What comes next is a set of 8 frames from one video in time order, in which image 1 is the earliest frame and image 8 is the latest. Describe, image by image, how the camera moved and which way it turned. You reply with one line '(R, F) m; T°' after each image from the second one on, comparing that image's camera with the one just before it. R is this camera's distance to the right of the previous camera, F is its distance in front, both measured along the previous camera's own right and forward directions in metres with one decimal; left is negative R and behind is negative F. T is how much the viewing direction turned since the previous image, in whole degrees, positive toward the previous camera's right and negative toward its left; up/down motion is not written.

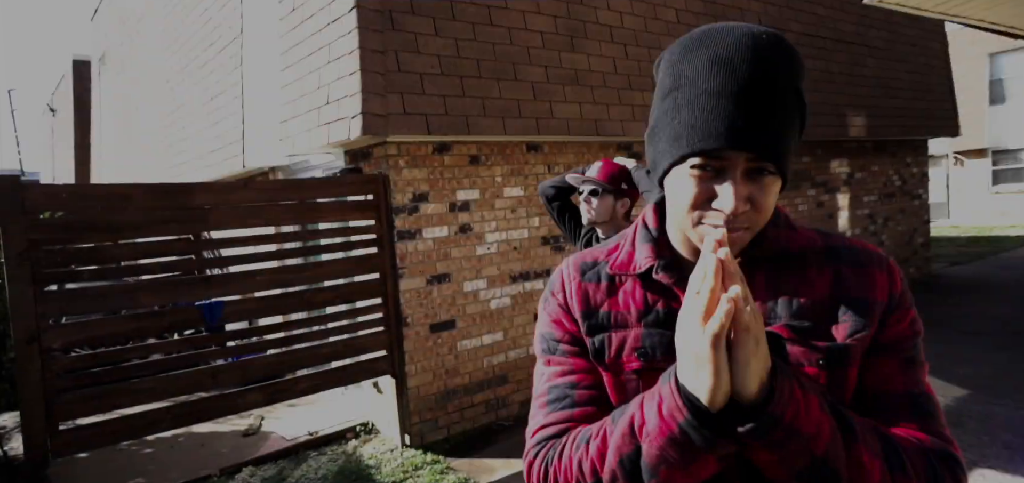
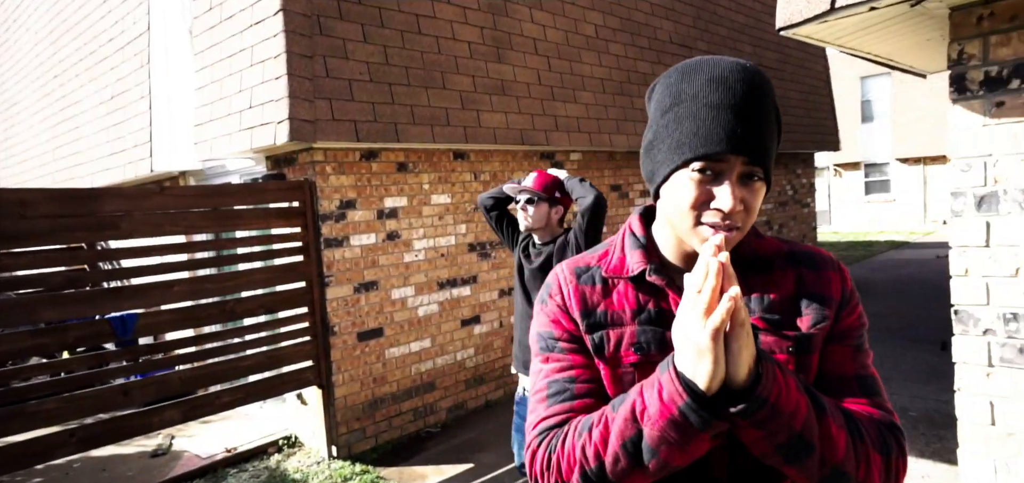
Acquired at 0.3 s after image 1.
(-0.3, -0.1) m; +9°
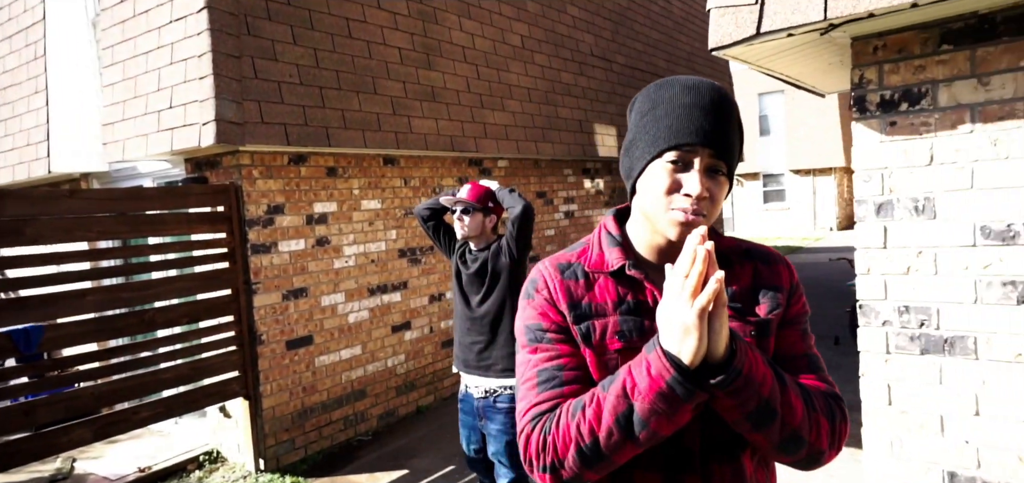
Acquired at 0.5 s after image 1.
(-0.3, 0.0) m; +8°
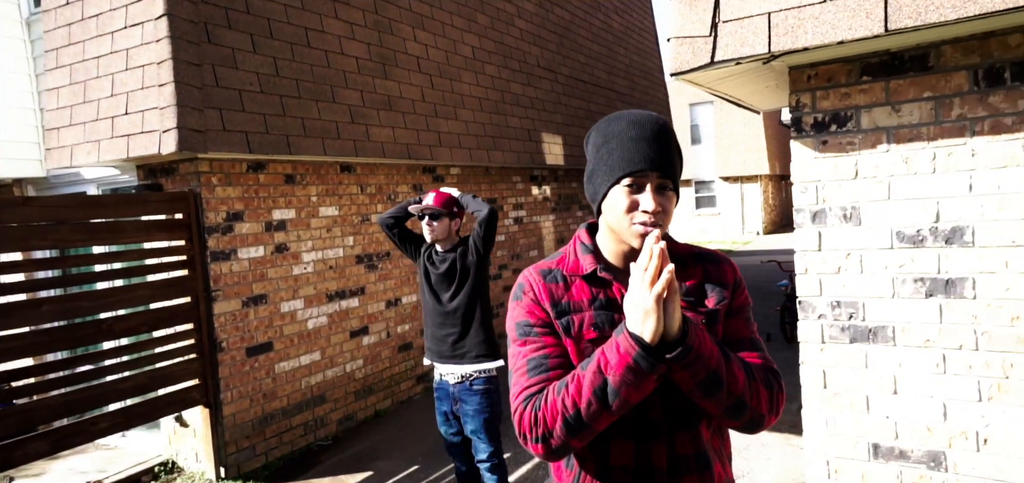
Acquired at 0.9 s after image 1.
(-0.3, -0.2) m; +6°
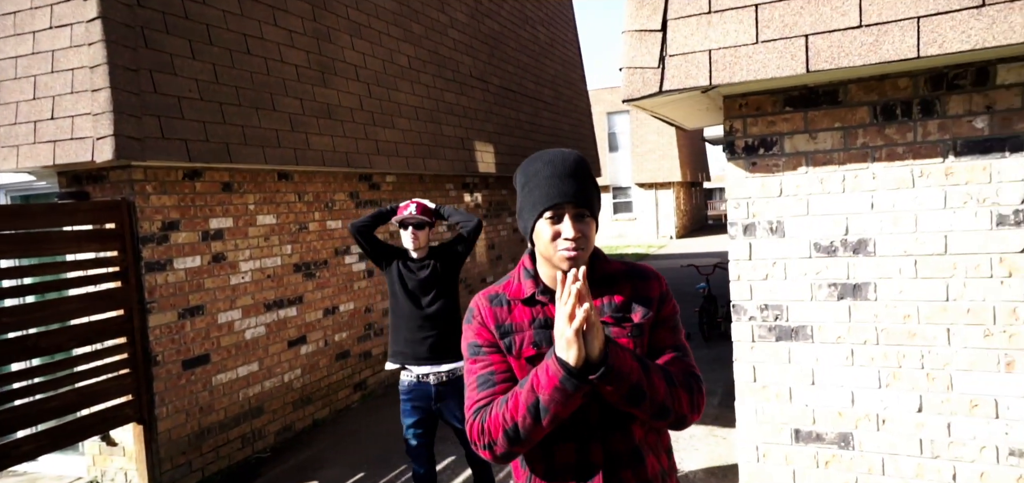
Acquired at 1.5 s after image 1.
(-0.4, -0.2) m; +9°
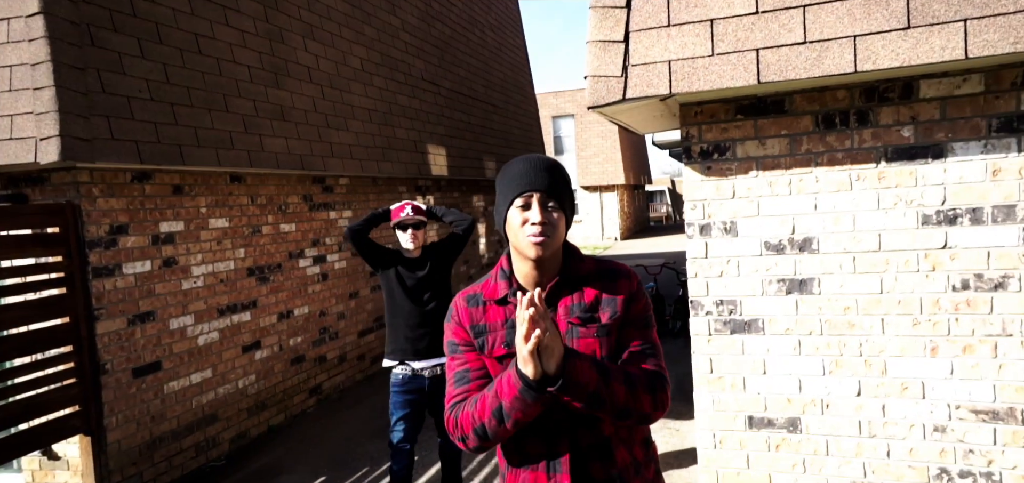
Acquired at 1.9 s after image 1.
(-0.3, -0.1) m; +7°
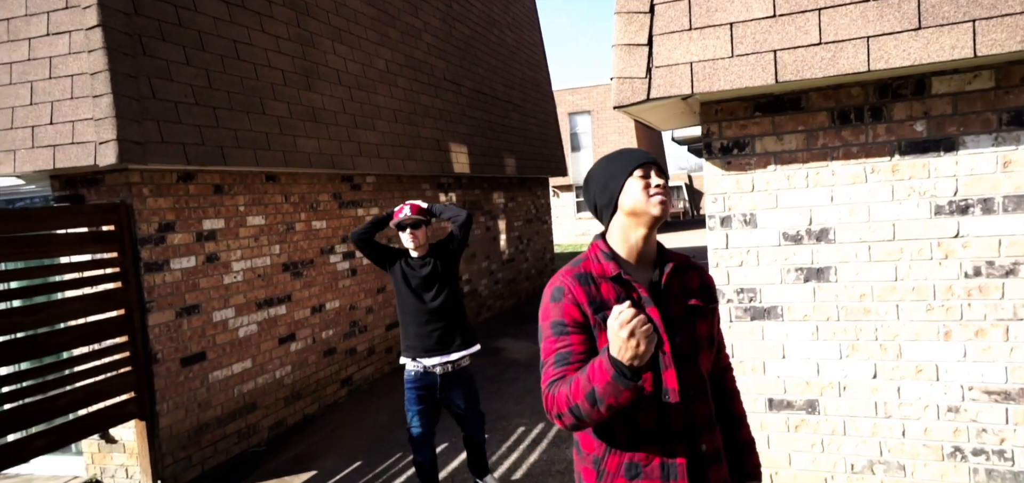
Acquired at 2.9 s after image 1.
(-0.1, -0.2) m; -1°
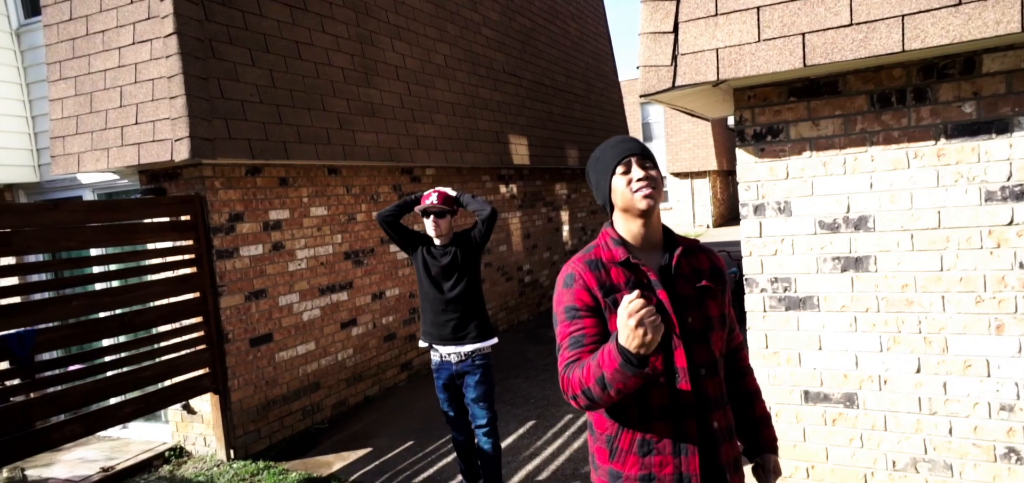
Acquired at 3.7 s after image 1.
(+0.5, -0.1) m; -8°
